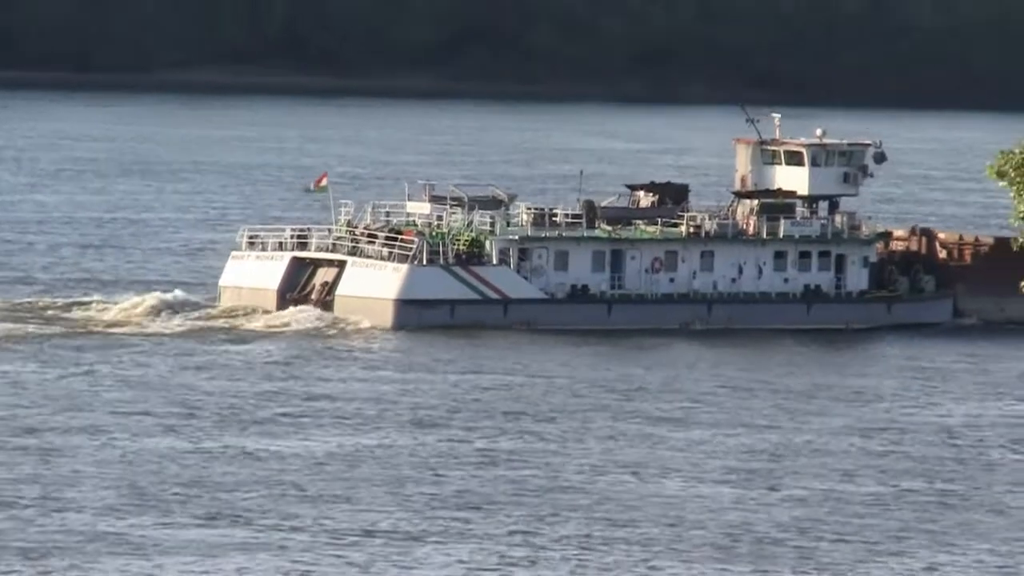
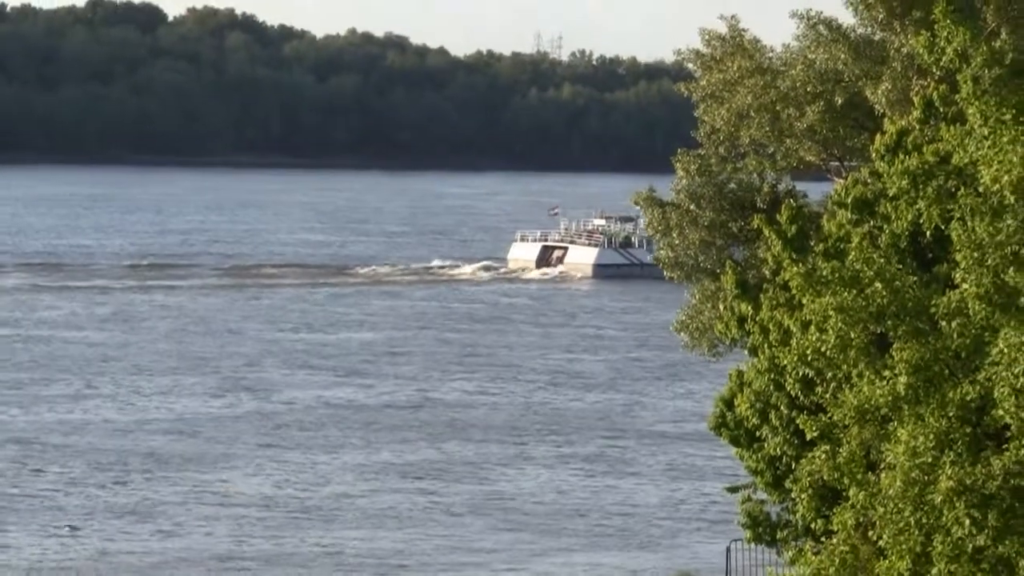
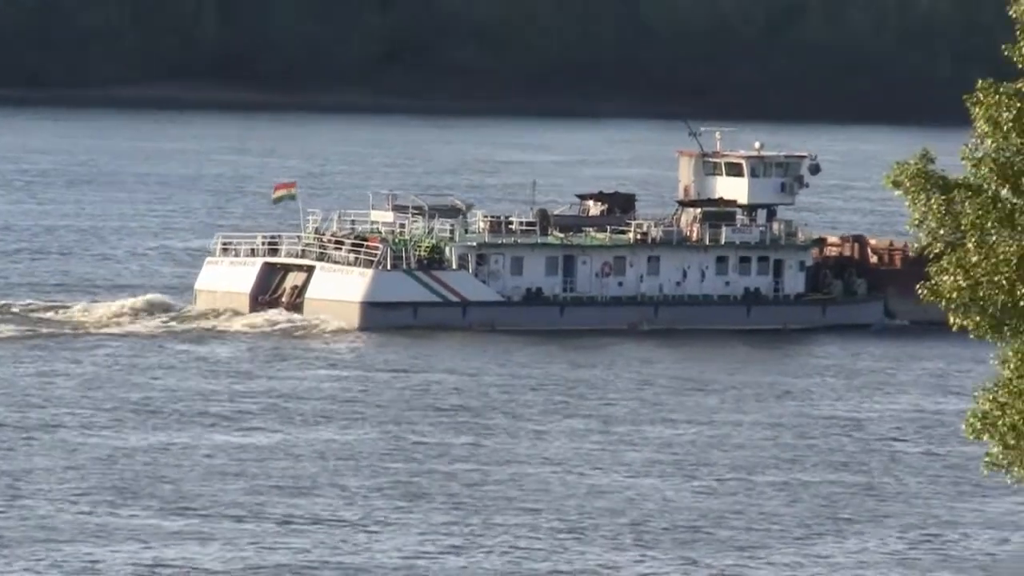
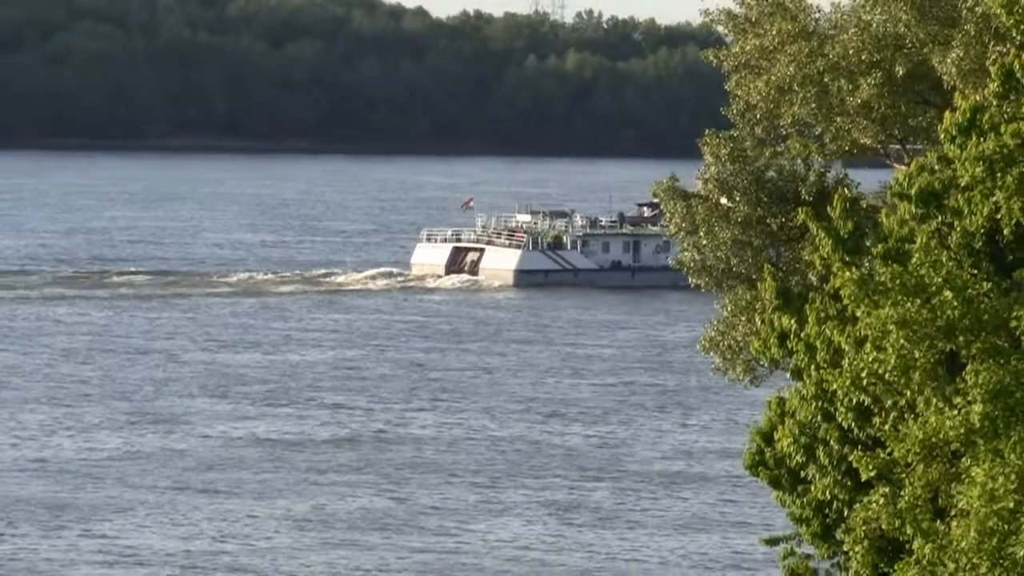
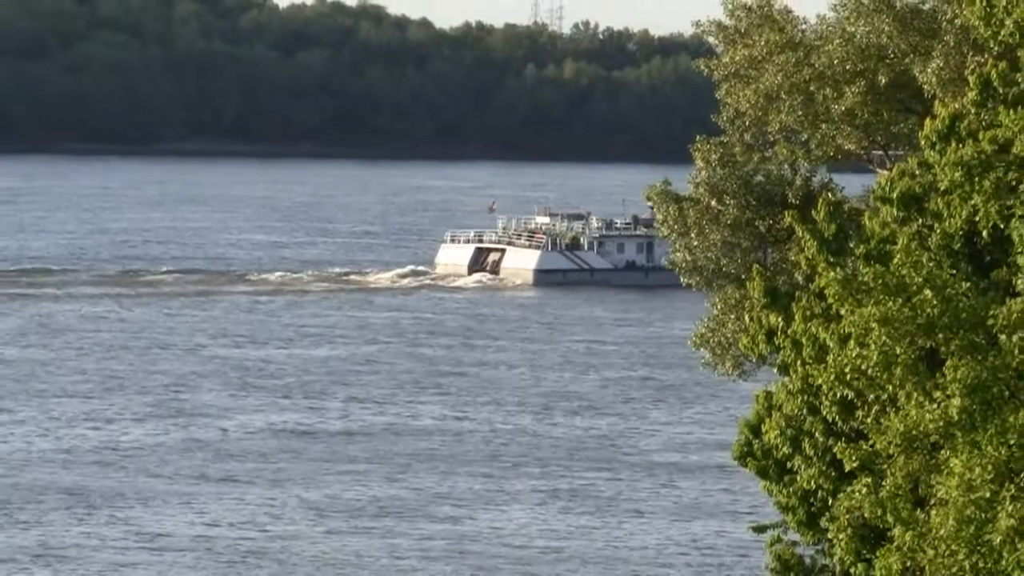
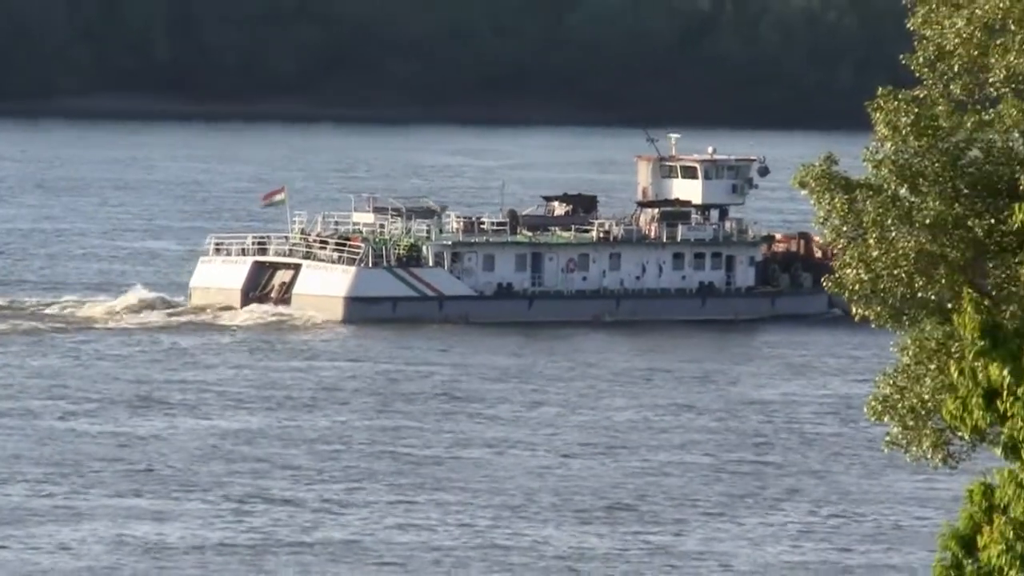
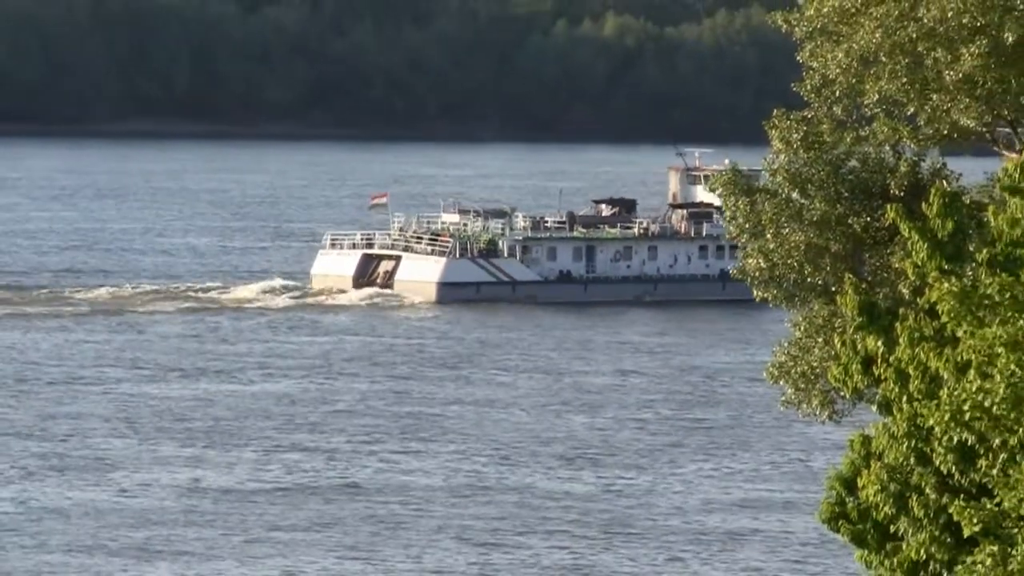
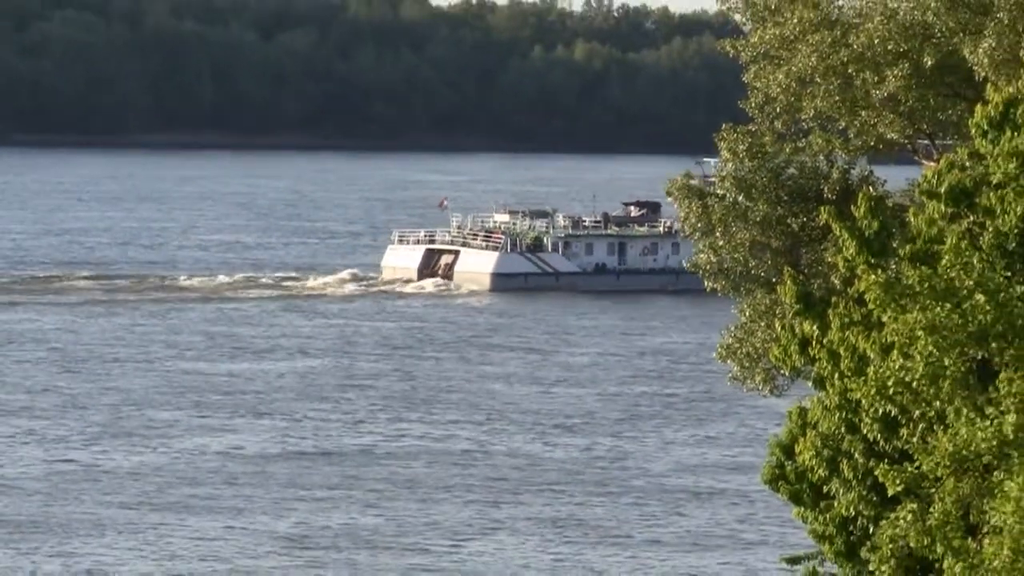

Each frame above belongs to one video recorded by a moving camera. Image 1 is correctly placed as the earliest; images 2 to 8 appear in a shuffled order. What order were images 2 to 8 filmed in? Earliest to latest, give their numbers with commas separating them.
3, 6, 7, 8, 4, 5, 2
